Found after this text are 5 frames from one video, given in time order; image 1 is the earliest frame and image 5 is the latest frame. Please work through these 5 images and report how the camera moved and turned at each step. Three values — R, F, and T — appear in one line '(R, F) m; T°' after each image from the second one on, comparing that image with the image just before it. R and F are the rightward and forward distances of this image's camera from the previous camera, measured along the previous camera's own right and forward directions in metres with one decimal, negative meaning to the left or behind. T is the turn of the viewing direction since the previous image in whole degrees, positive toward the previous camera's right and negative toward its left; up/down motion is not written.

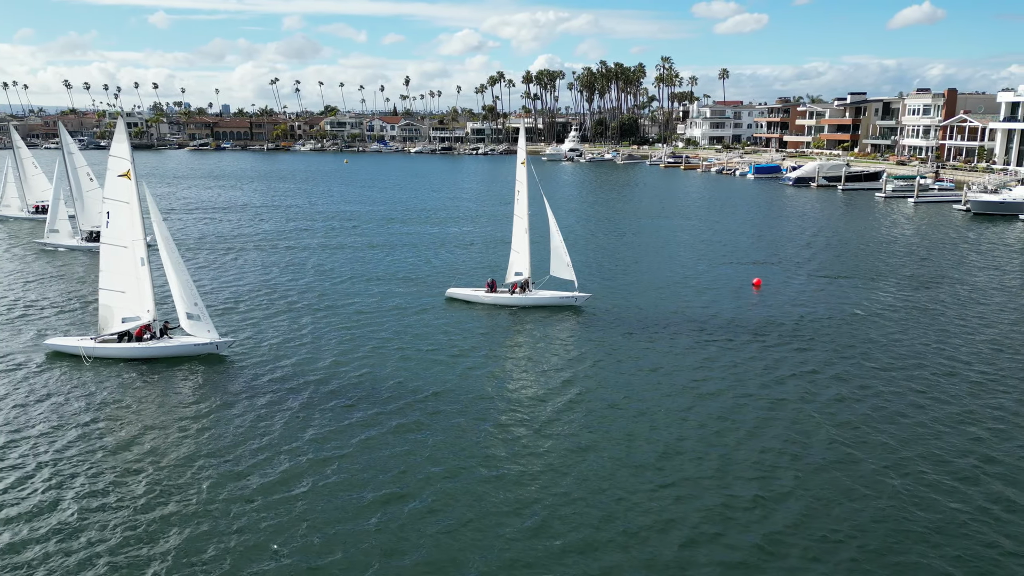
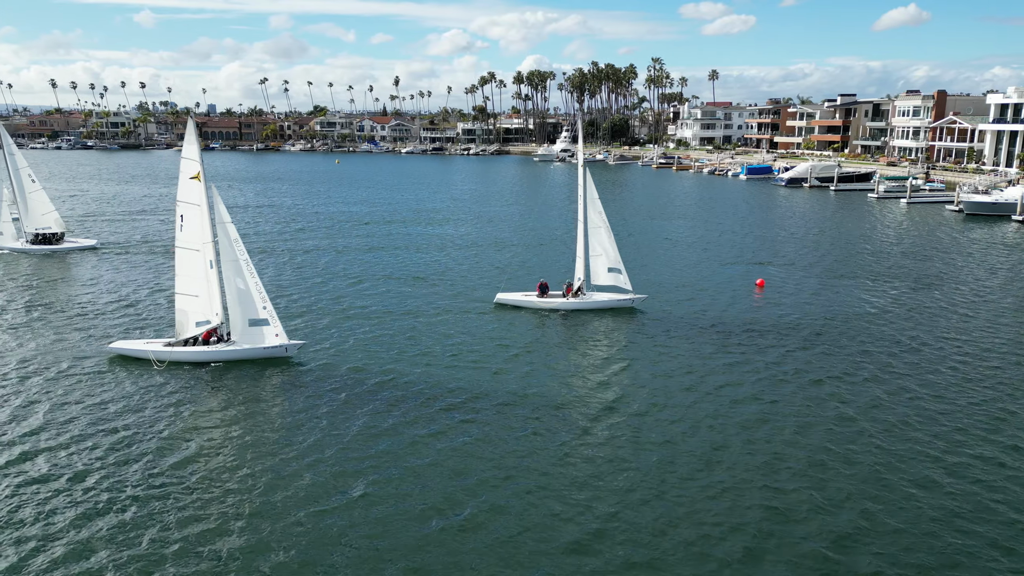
(-1.6, 0.0) m; +1°
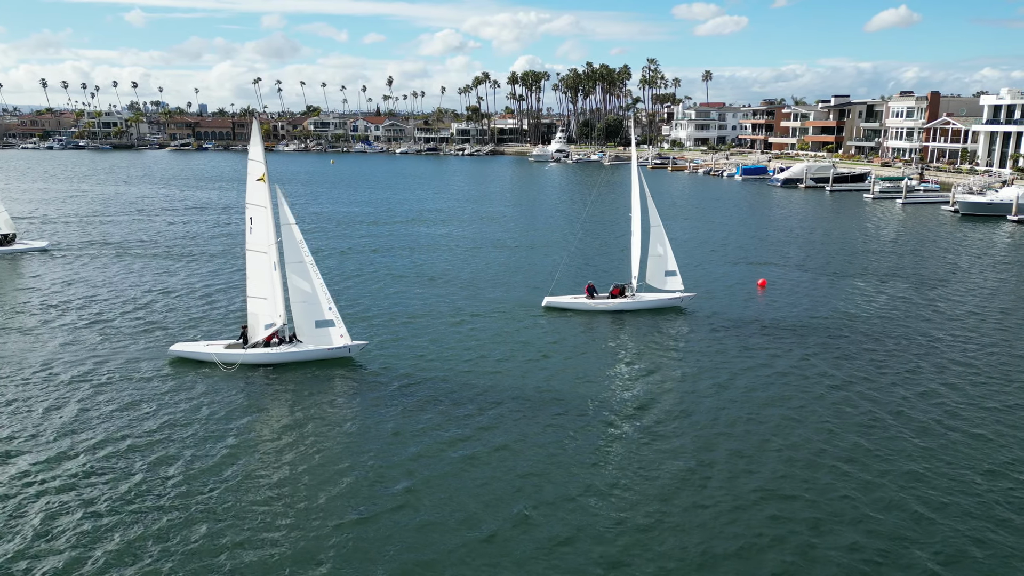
(-1.1, -0.1) m; +1°
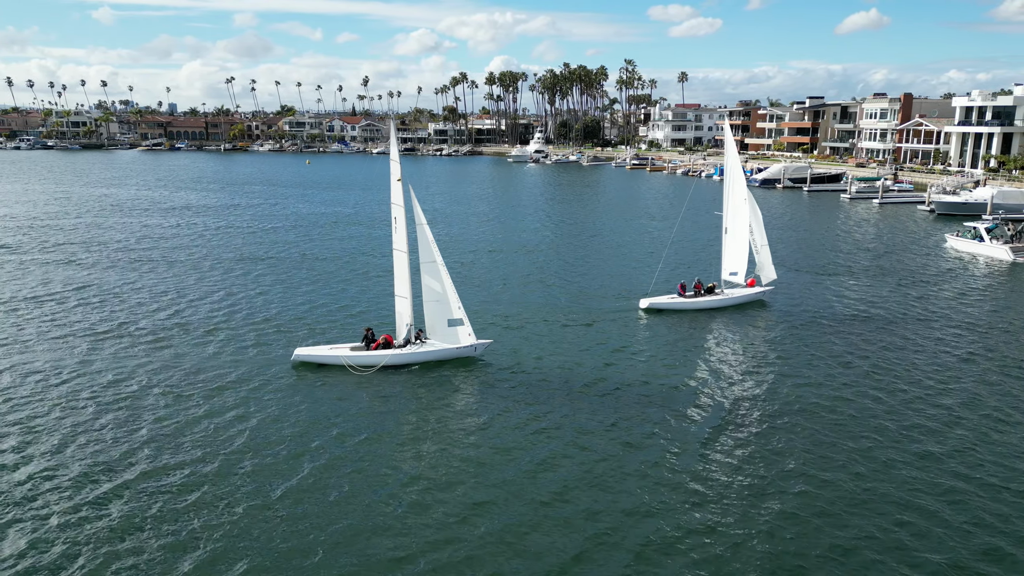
(-1.1, +0.6) m; +2°
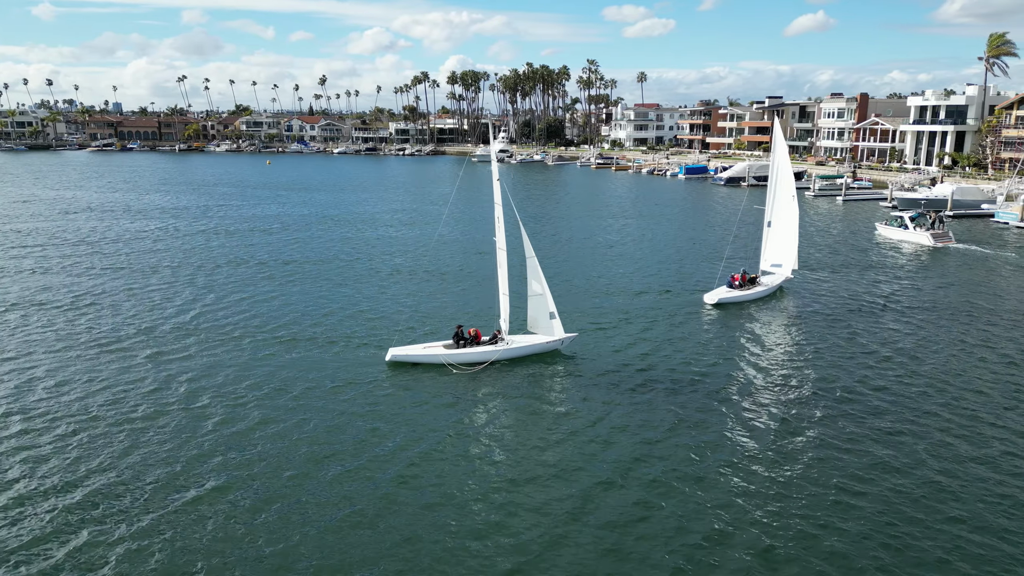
(-3.2, -0.1) m; +3°
